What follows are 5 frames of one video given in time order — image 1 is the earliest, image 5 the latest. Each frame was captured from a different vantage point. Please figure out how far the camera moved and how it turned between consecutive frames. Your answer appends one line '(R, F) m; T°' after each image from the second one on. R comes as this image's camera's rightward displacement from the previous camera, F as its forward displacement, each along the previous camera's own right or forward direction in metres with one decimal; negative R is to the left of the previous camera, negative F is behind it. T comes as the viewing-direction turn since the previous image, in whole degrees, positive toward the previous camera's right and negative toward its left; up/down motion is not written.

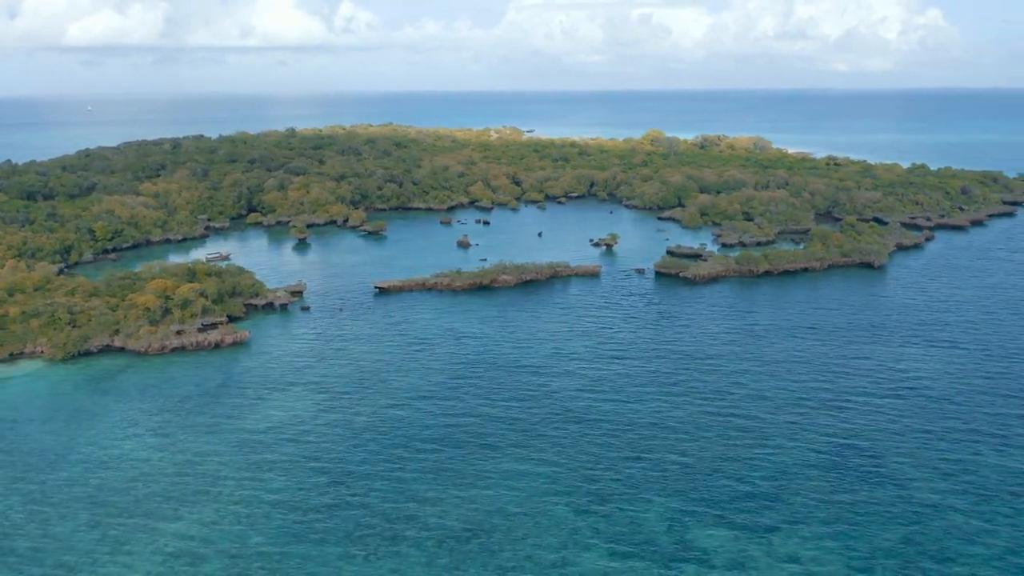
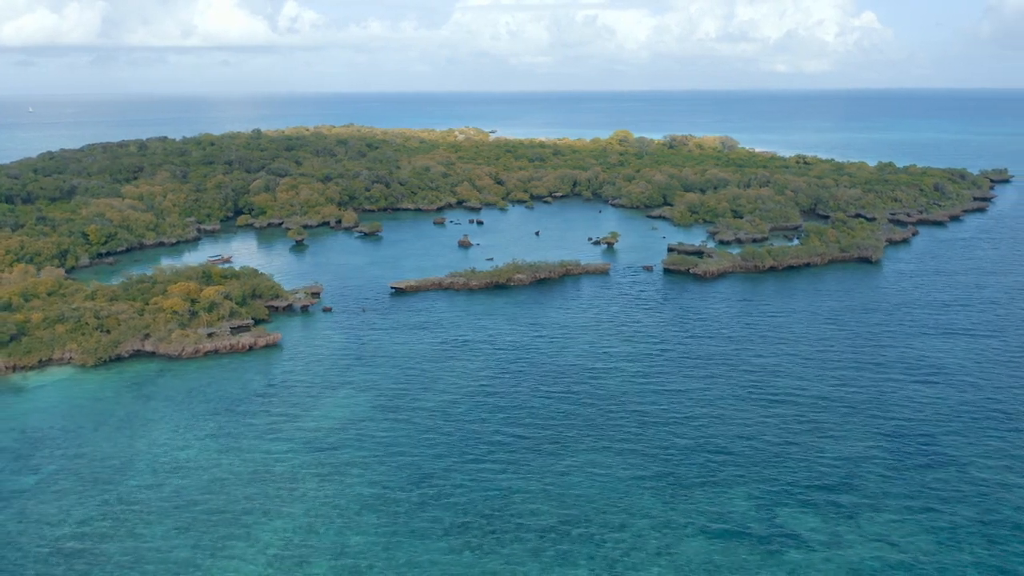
(-4.3, -0.2) m; +3°
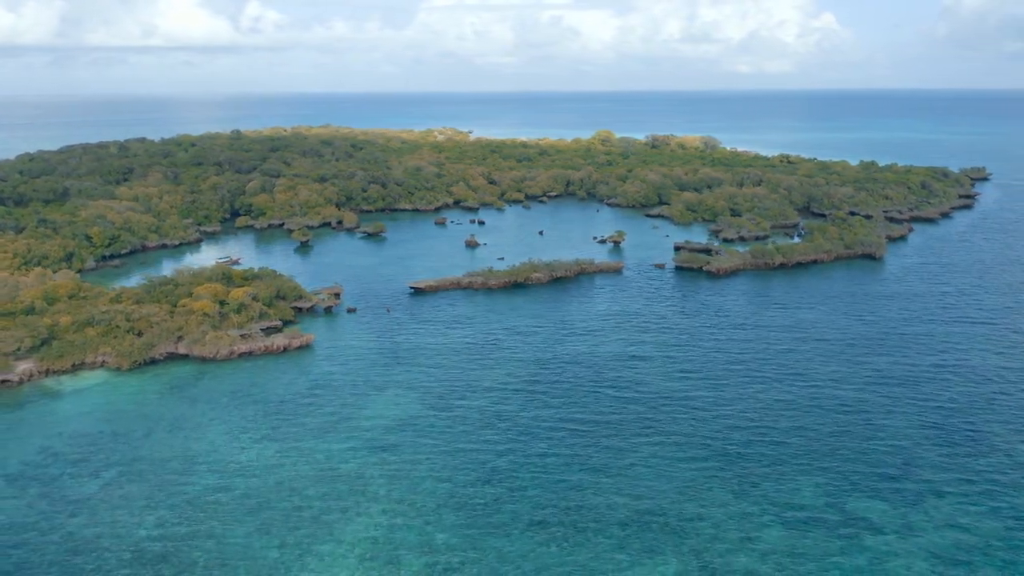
(-3.3, -0.2) m; +2°
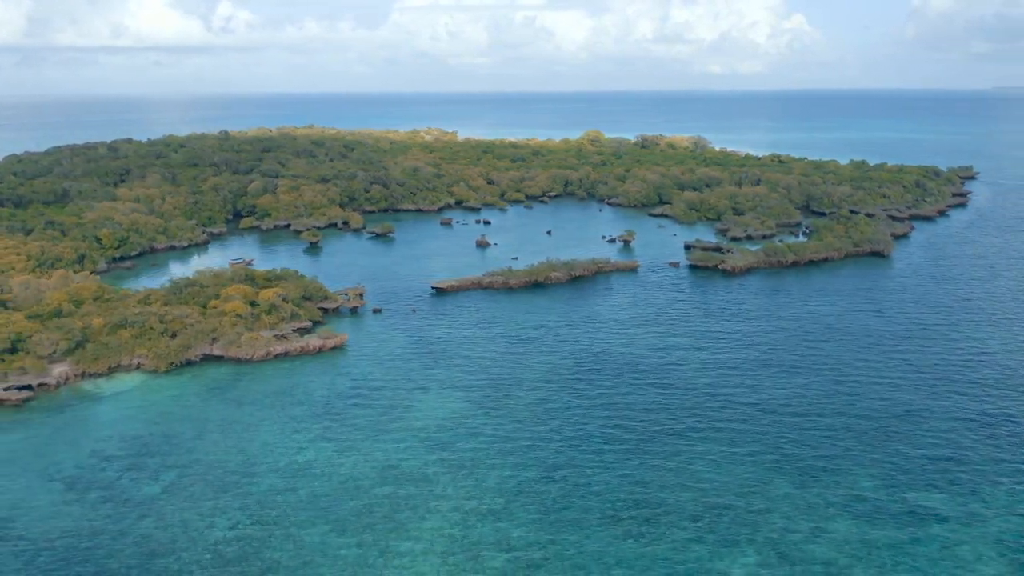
(-2.9, -0.2) m; +2°
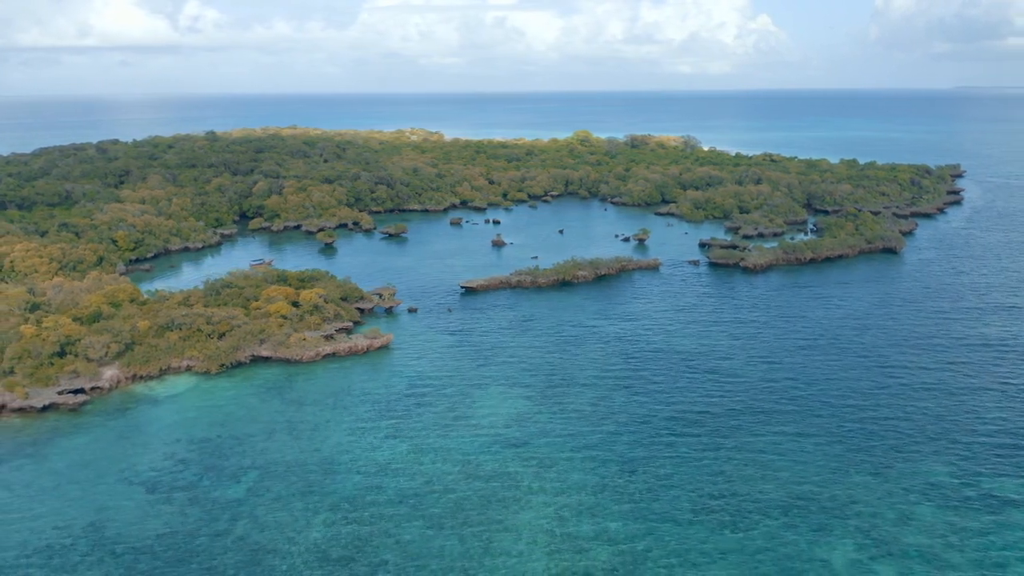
(-3.6, -0.2) m; +2°
